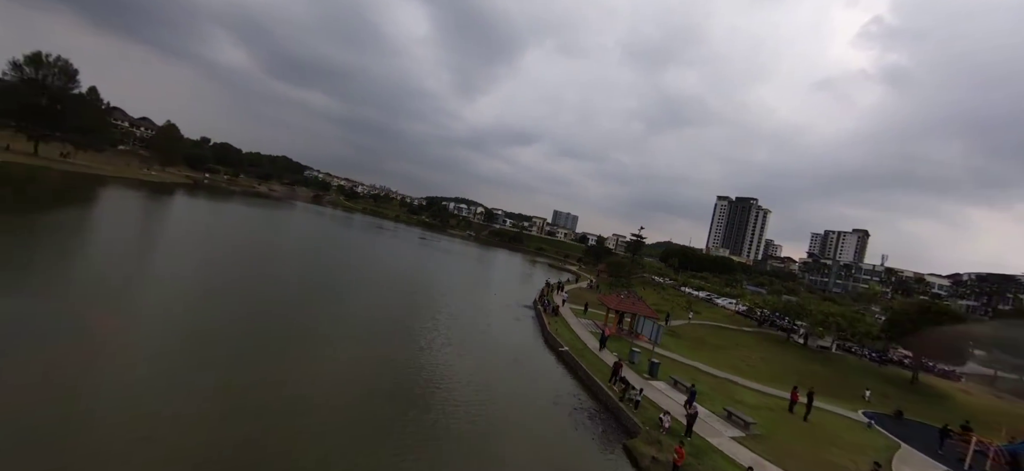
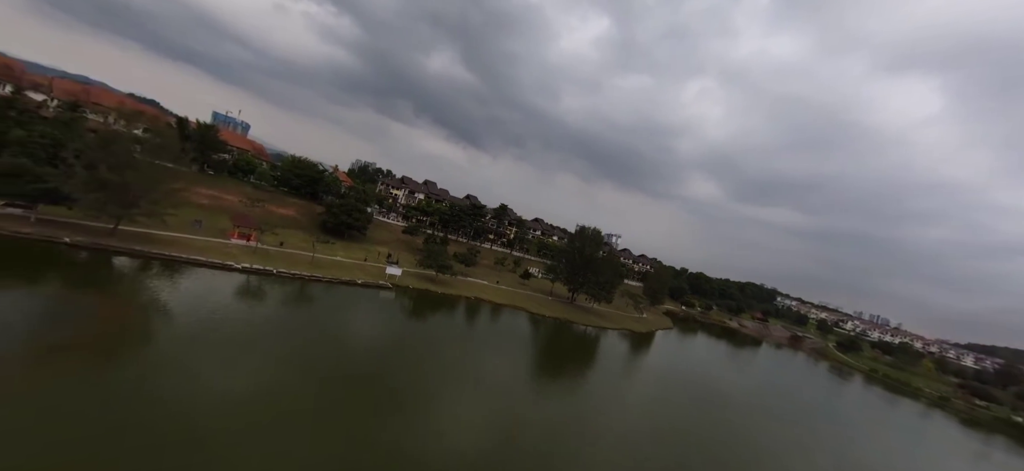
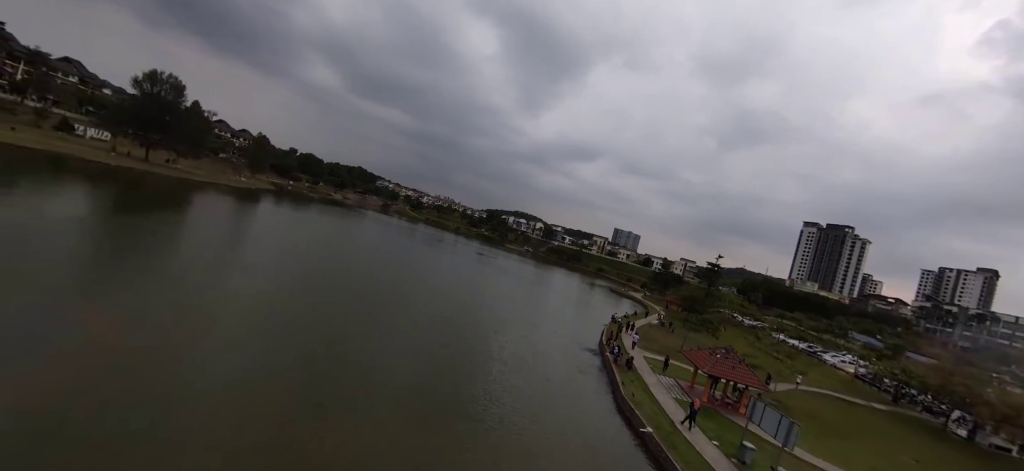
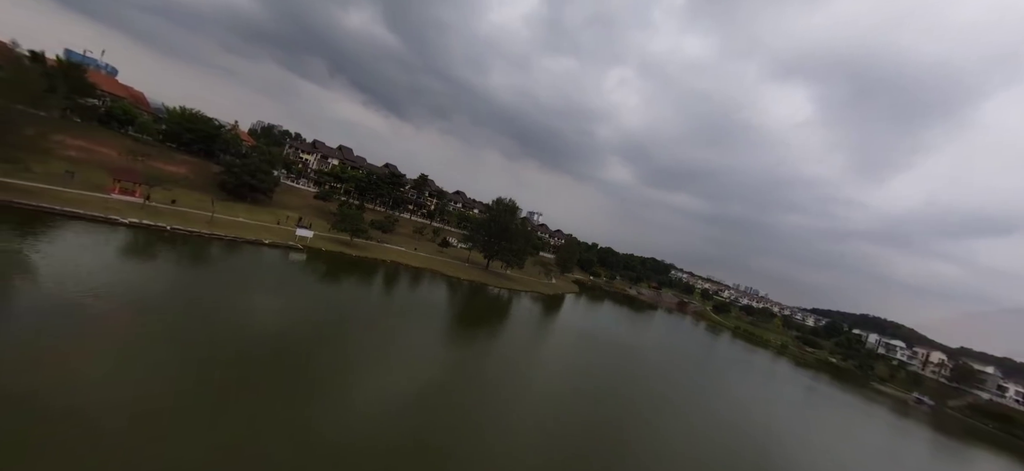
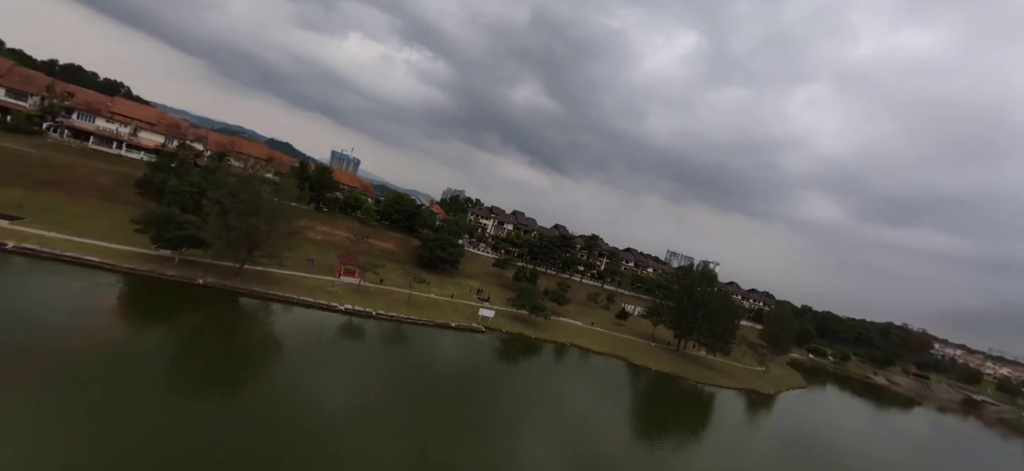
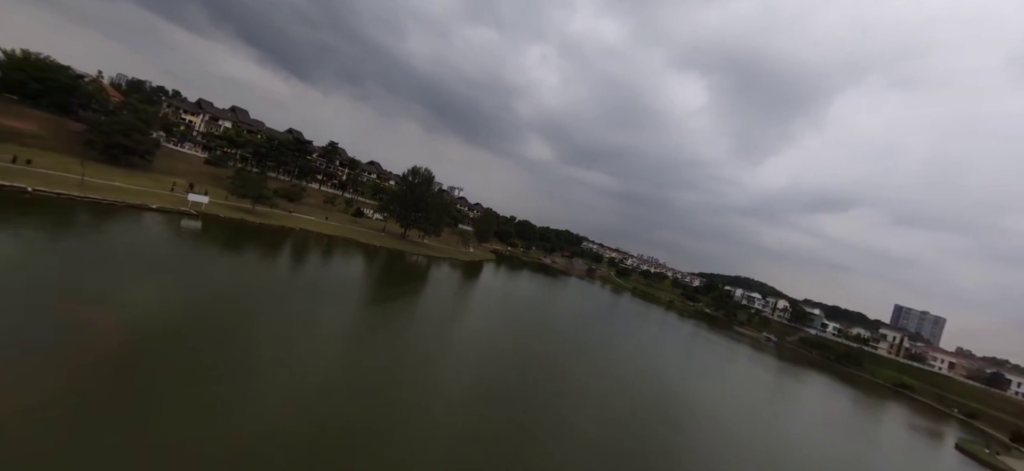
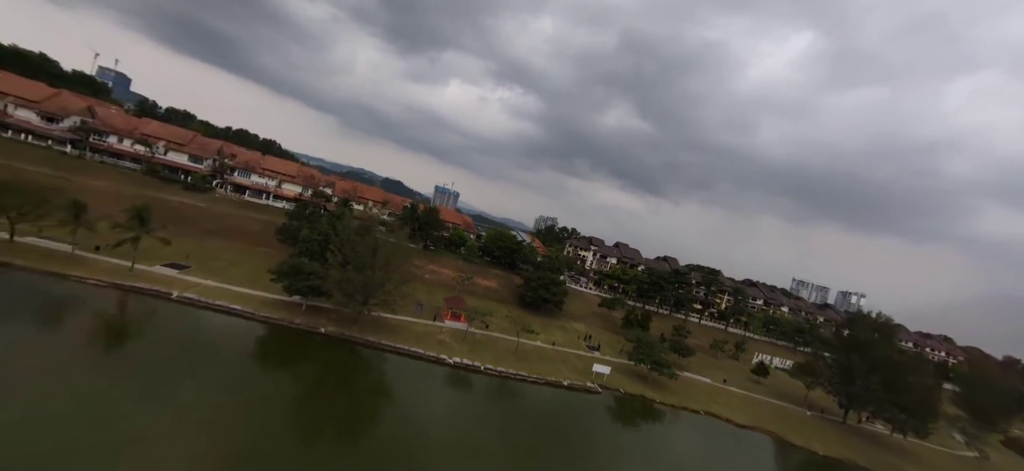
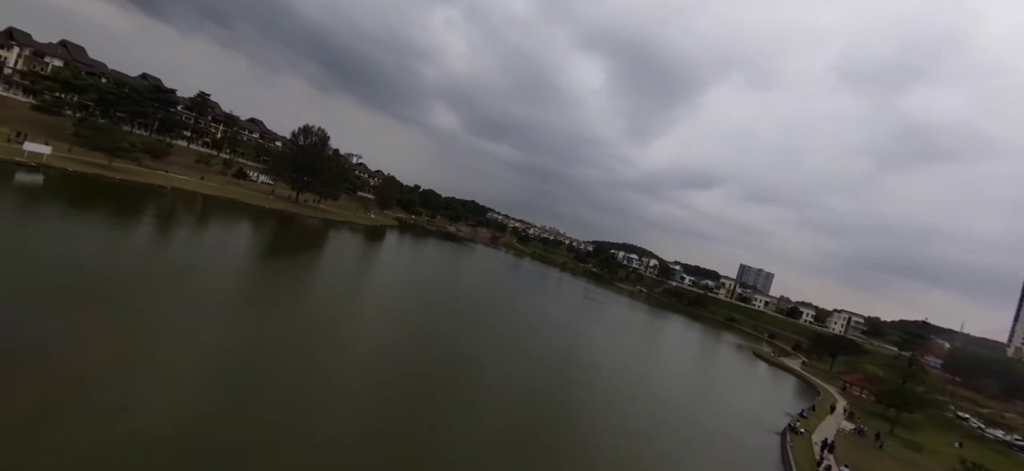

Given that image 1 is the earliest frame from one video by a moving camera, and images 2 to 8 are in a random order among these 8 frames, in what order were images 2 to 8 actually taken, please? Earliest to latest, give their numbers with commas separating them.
3, 8, 6, 4, 2, 5, 7
